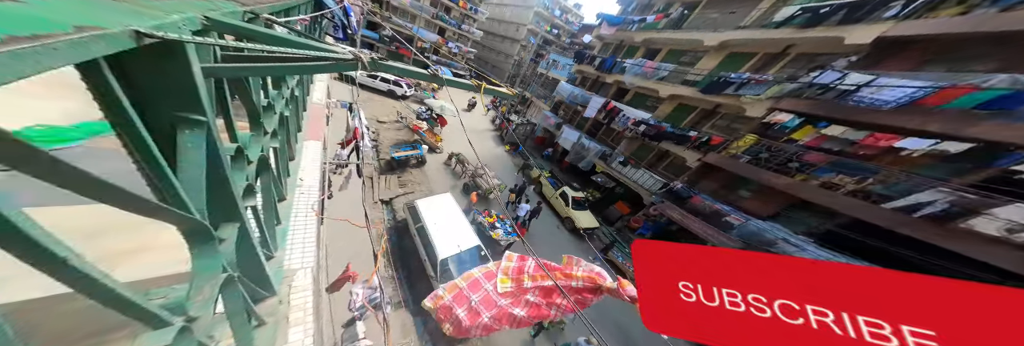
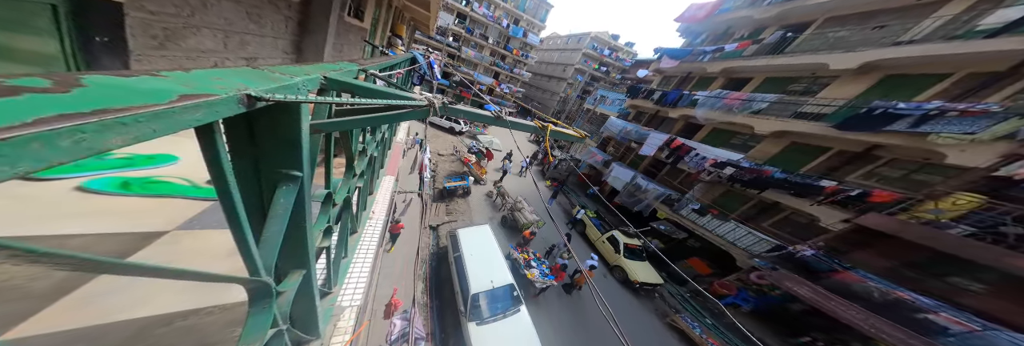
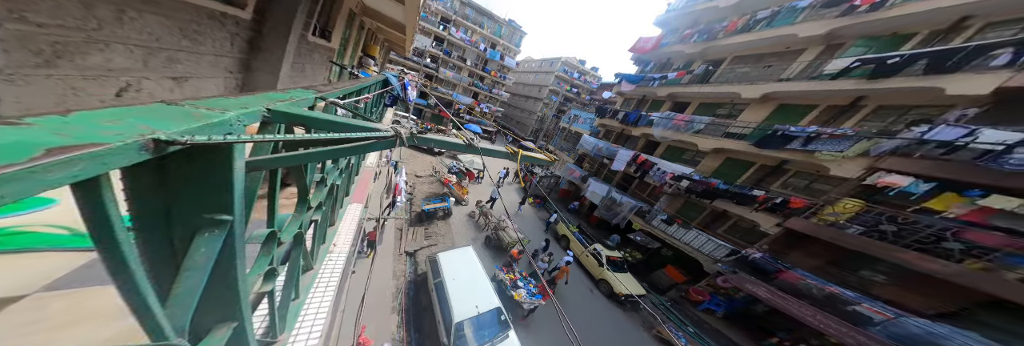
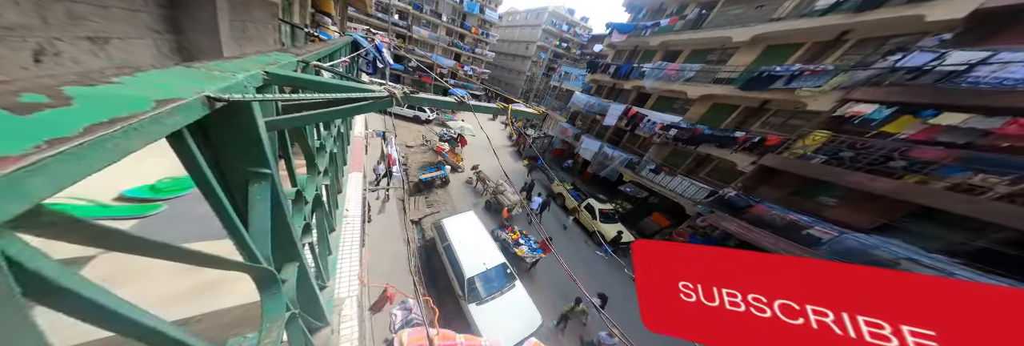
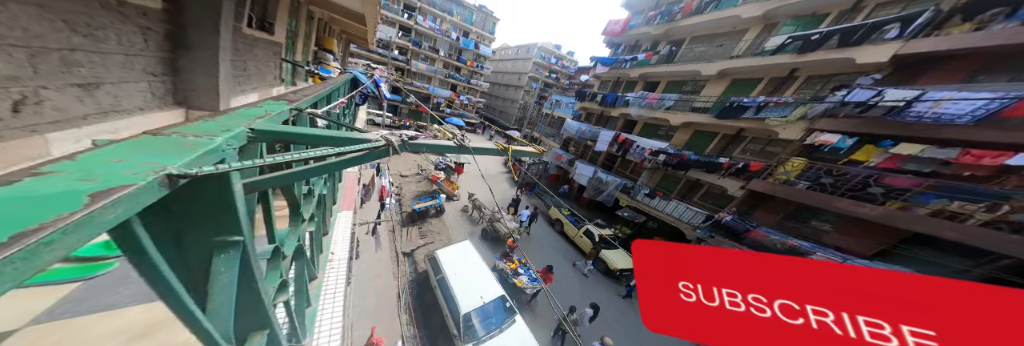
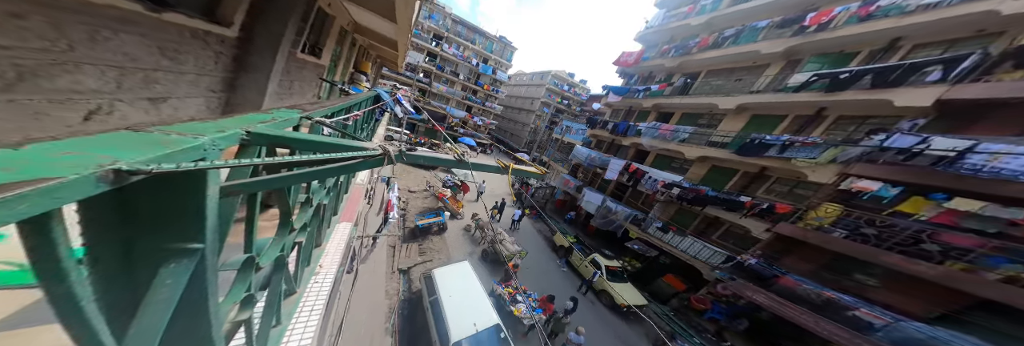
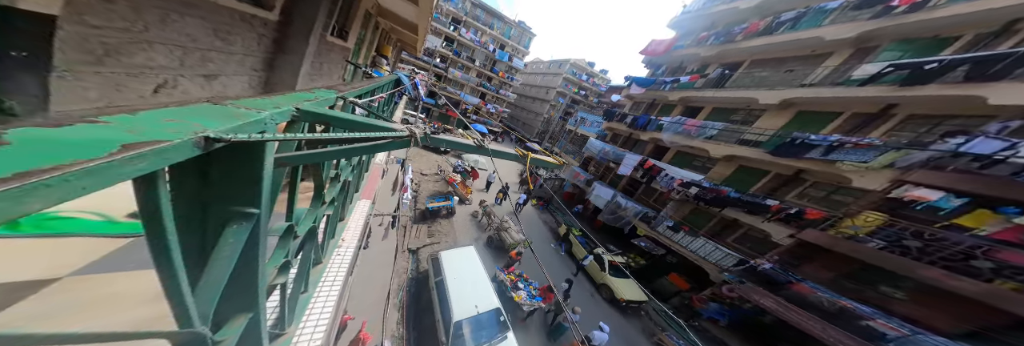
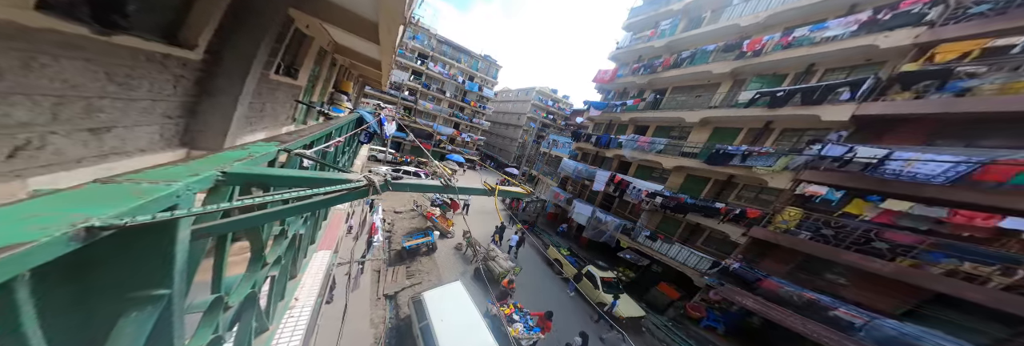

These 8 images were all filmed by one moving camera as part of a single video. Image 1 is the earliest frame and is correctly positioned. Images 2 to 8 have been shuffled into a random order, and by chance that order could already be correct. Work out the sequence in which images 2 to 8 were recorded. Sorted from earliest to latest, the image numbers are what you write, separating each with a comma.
4, 5, 8, 6, 7, 2, 3
